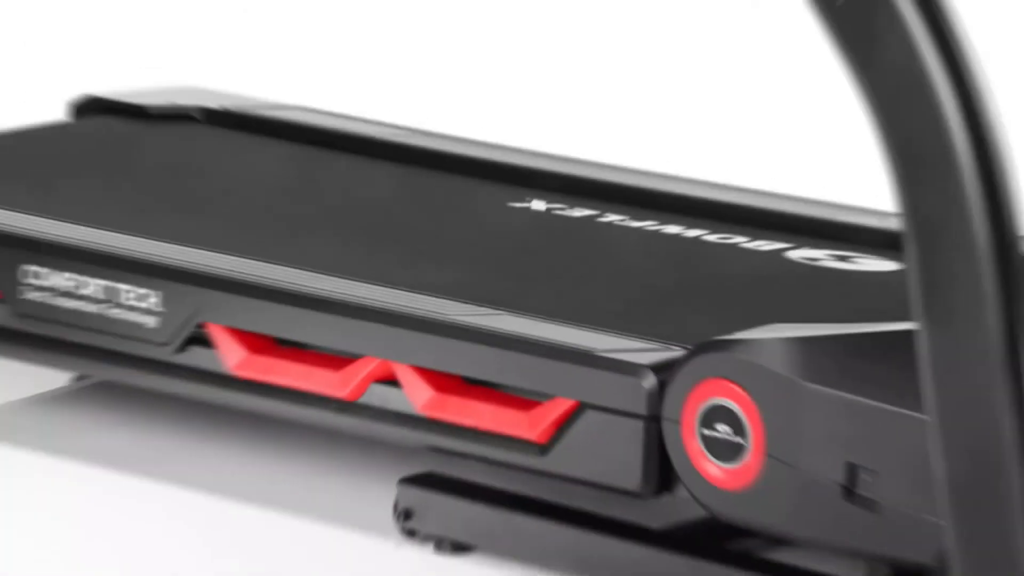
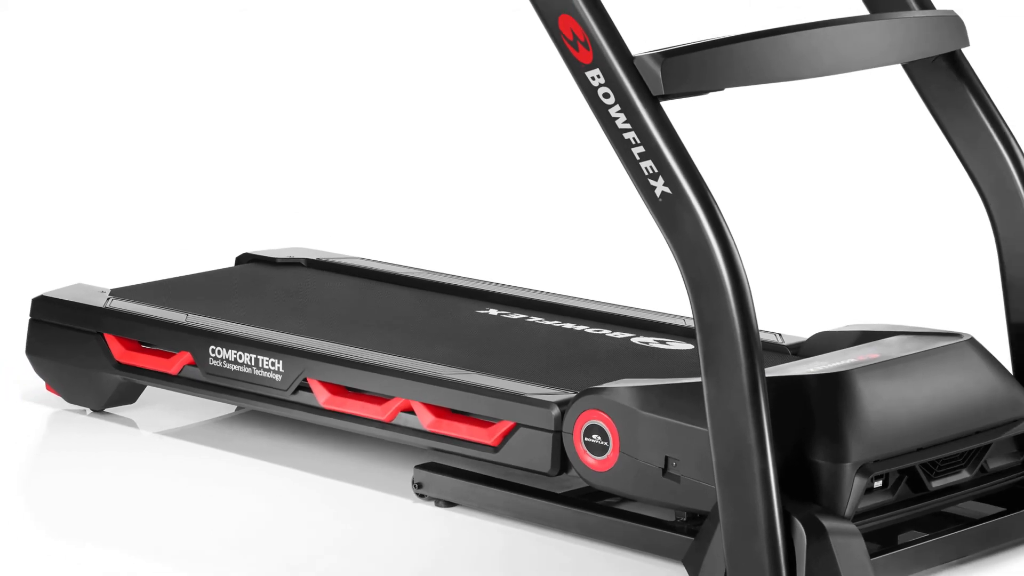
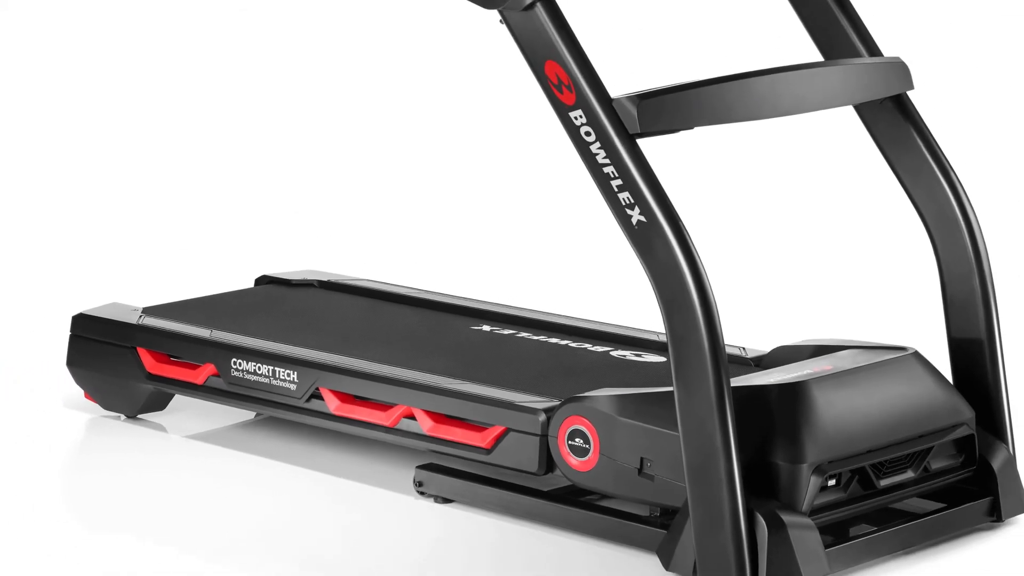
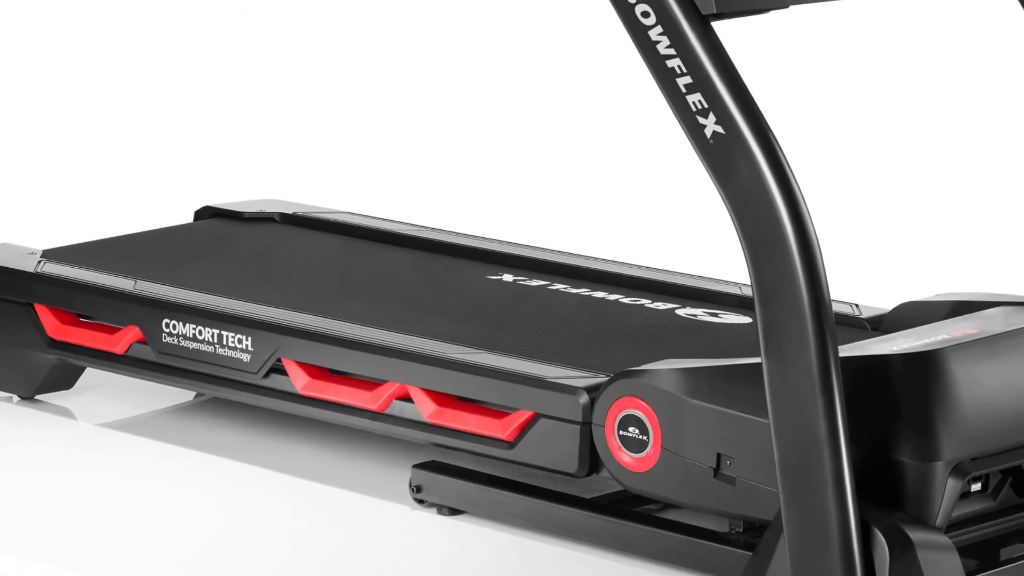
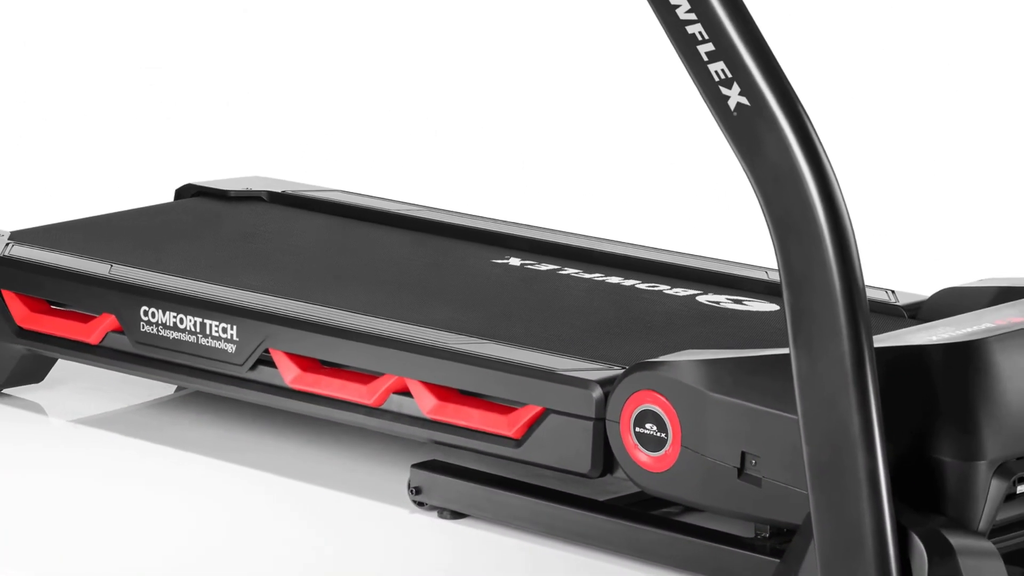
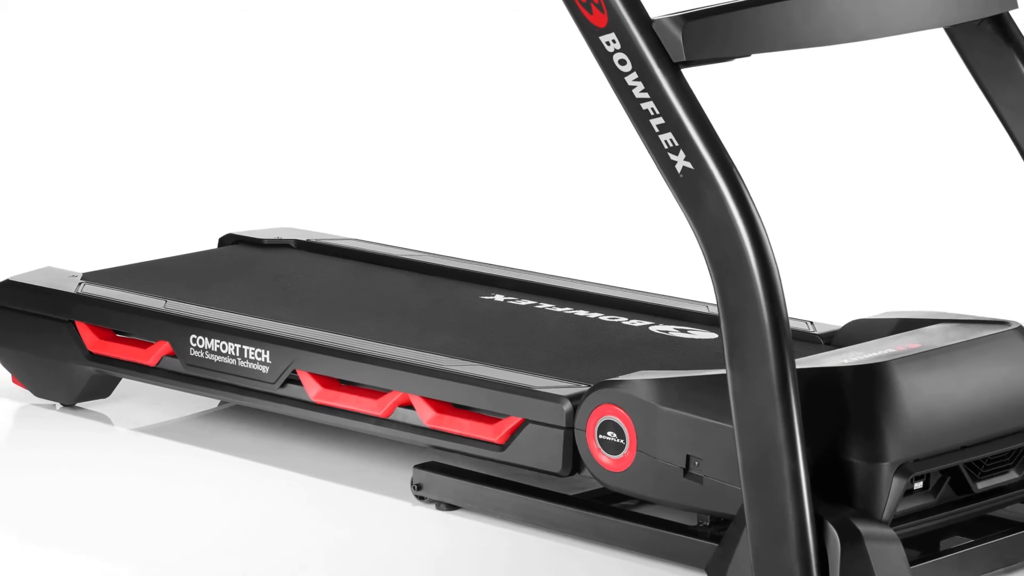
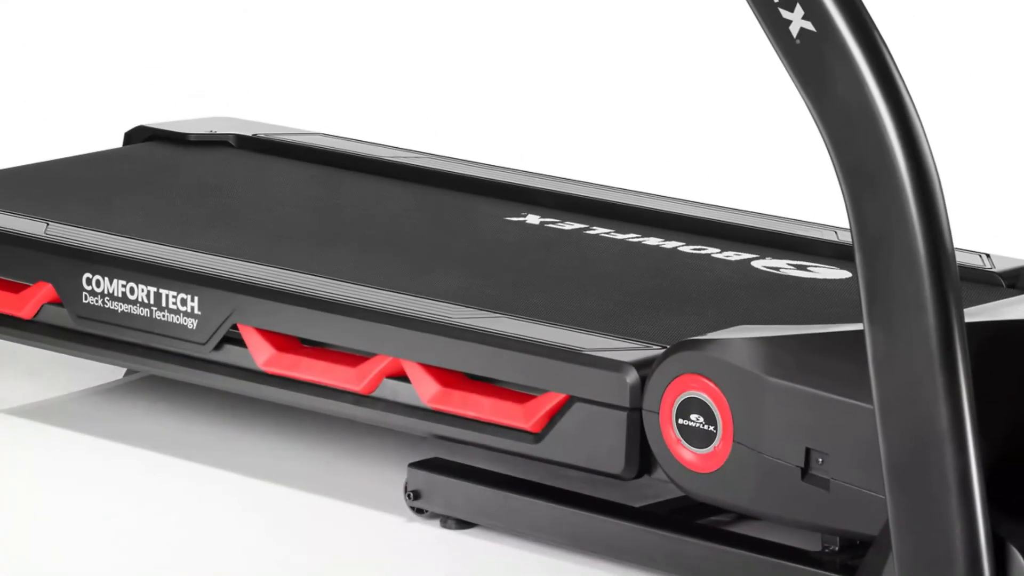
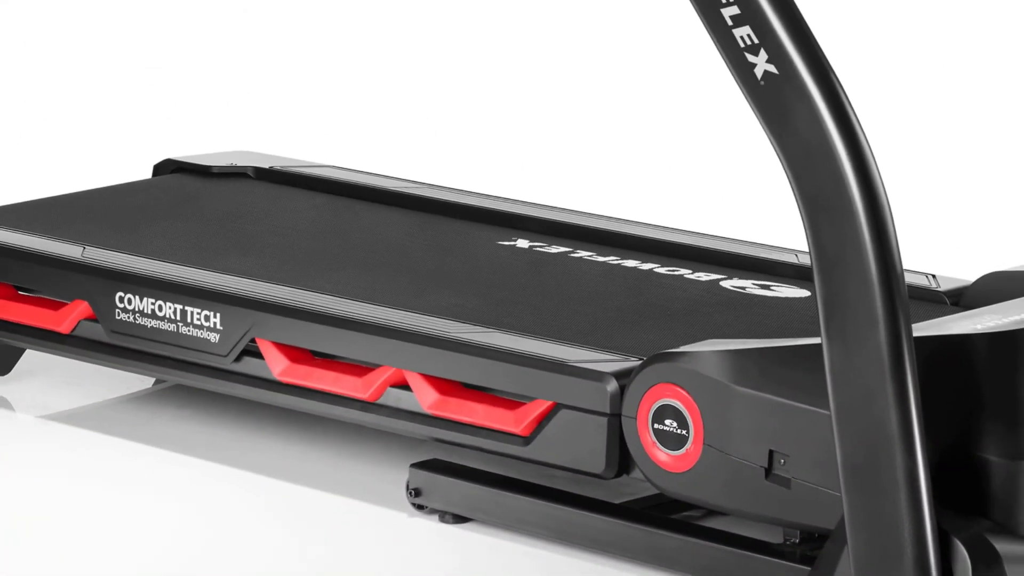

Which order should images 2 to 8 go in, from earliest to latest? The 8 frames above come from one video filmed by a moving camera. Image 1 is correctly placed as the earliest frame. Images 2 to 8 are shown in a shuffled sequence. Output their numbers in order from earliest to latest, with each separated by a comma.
7, 8, 5, 4, 6, 2, 3
